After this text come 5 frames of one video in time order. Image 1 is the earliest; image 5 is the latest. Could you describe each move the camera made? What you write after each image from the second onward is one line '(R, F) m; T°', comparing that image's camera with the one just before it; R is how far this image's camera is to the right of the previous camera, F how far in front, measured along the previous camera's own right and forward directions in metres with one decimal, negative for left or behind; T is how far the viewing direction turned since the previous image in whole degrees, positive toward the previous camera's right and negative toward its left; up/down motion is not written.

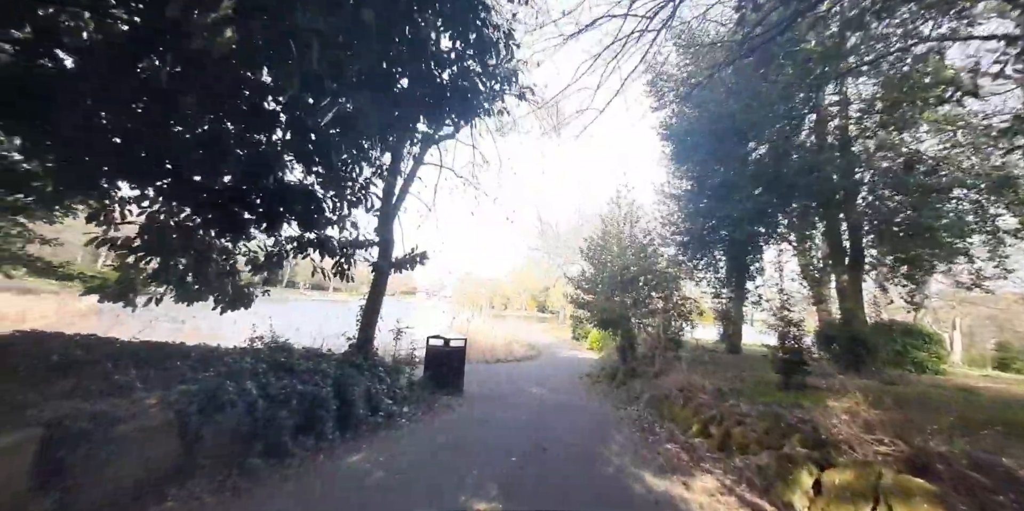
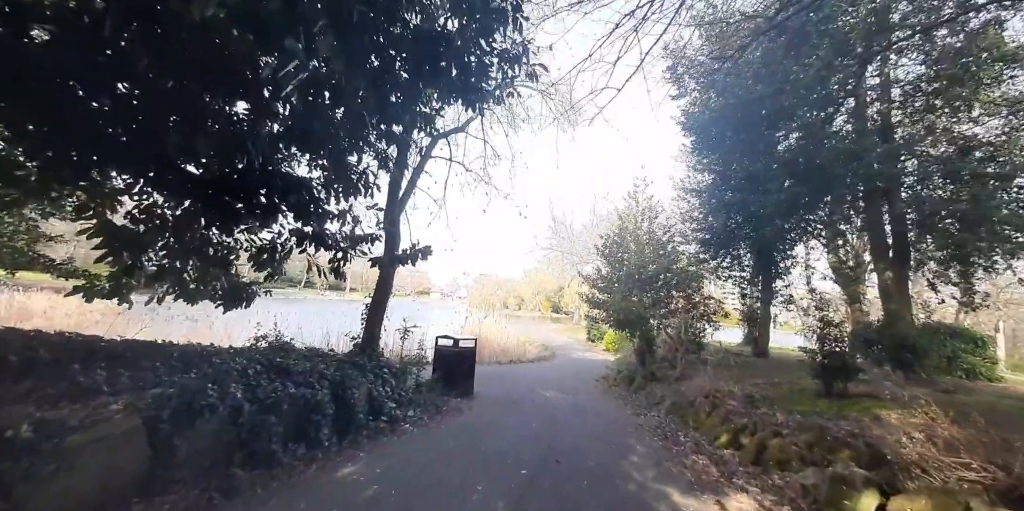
(0.0, +0.3) m; -2°
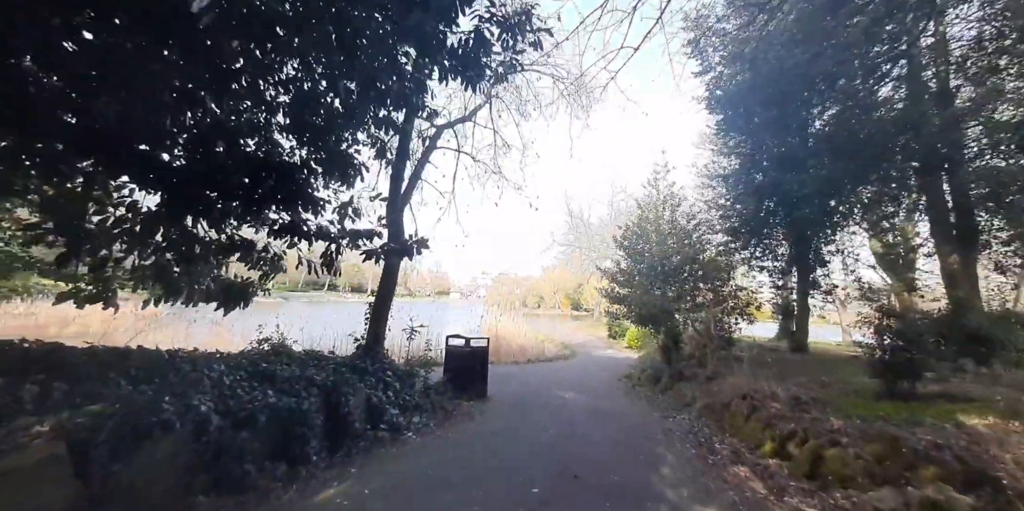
(+0.1, +0.5) m; -3°
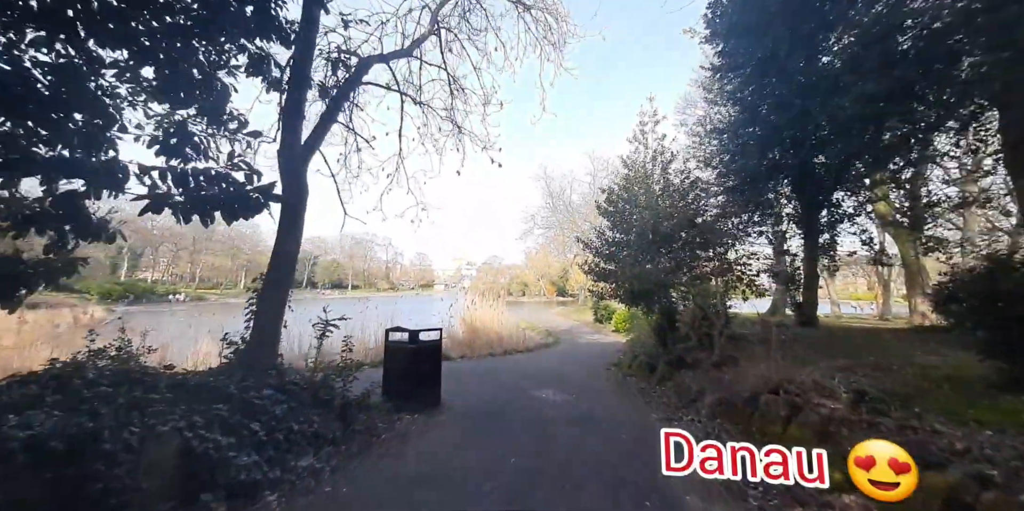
(+0.4, +1.7) m; +3°
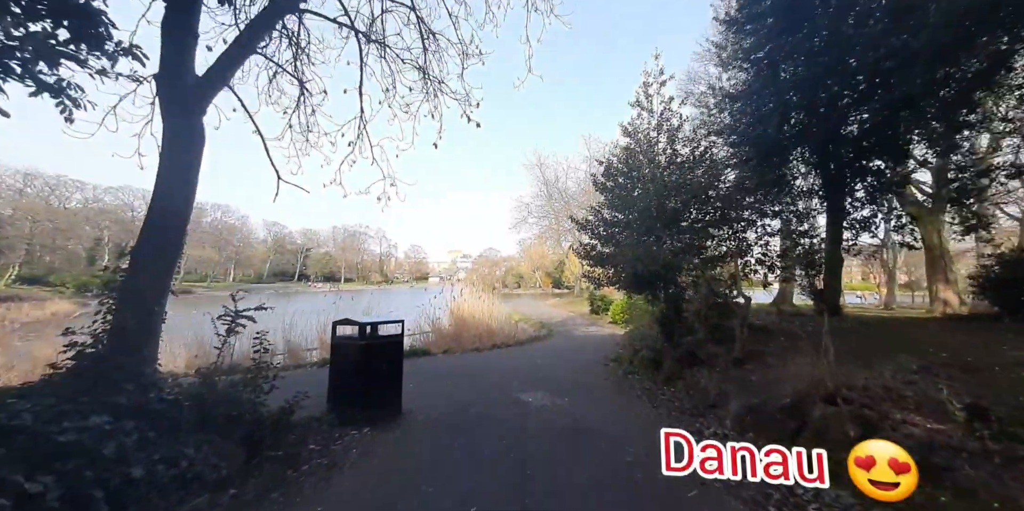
(+0.2, +1.1) m; +1°
